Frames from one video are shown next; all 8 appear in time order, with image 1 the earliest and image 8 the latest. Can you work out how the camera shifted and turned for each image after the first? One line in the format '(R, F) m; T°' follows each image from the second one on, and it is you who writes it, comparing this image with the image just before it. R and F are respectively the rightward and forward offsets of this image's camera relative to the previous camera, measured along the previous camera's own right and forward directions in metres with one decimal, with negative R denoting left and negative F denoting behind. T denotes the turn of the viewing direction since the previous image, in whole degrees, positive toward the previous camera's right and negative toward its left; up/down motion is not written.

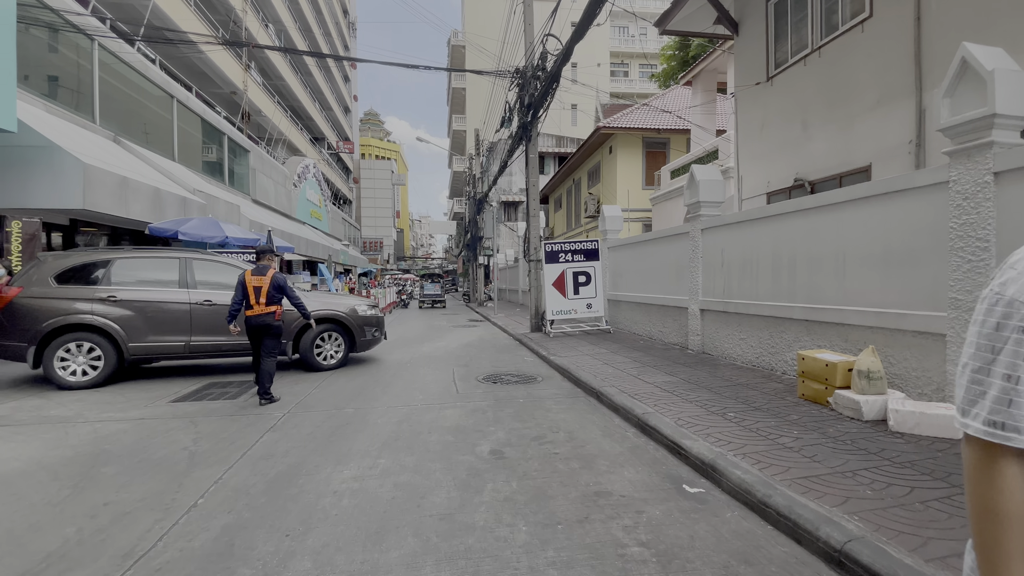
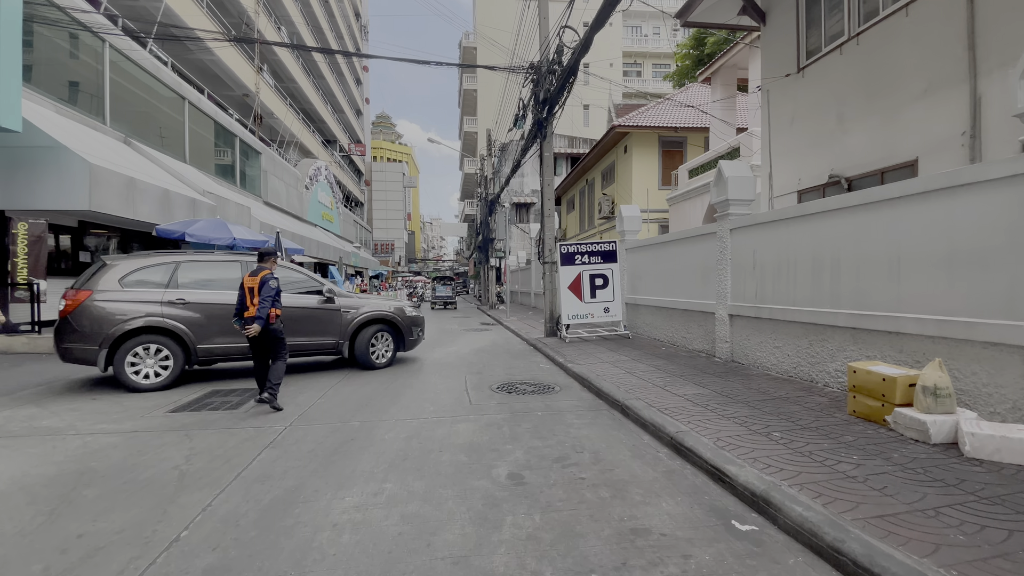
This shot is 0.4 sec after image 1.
(-0.1, +0.5) m; -1°
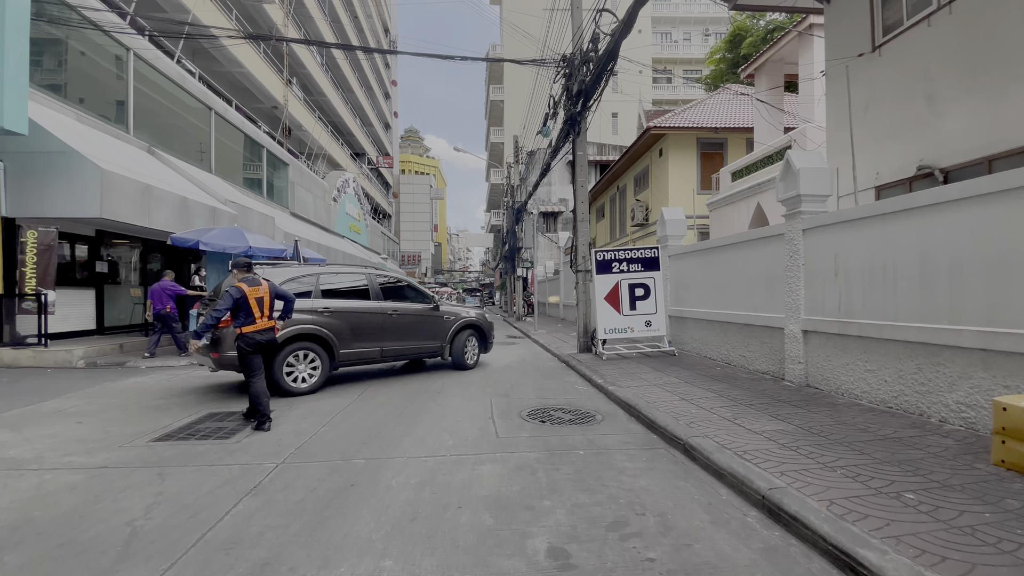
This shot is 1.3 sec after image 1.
(-0.1, +1.0) m; -3°
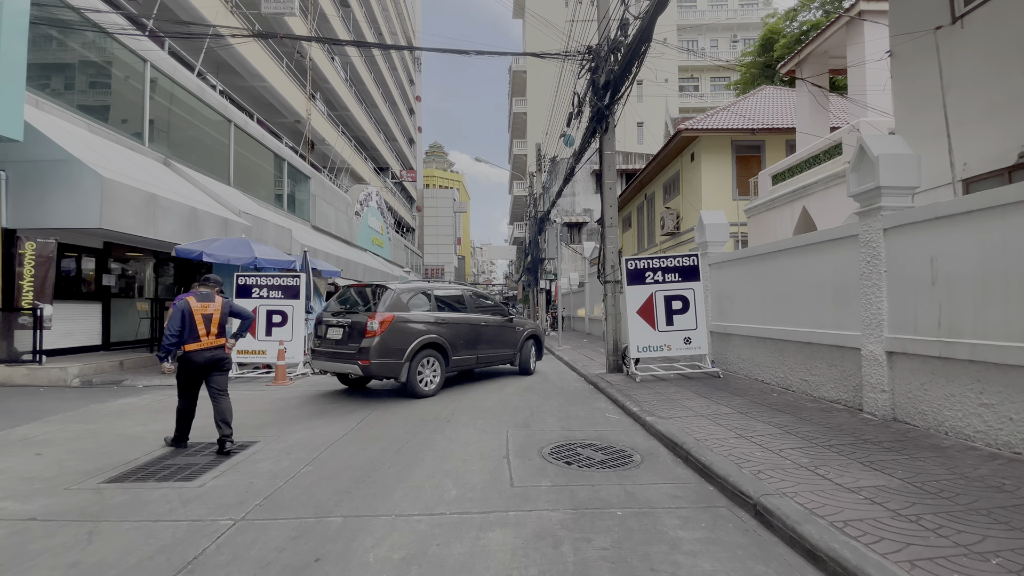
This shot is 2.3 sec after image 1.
(+0.1, +1.0) m; -3°
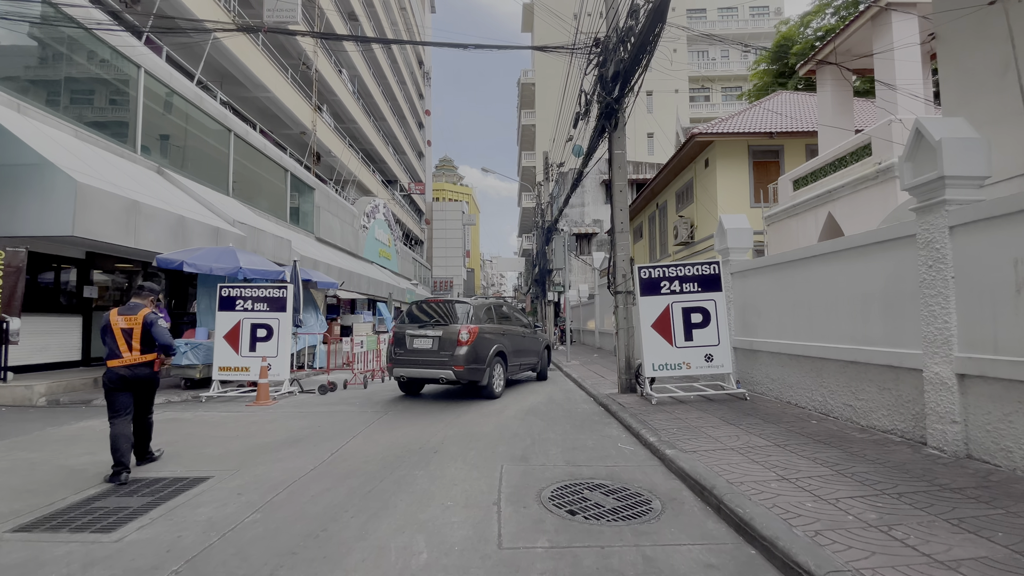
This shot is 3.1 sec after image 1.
(+0.2, +0.8) m; -1°
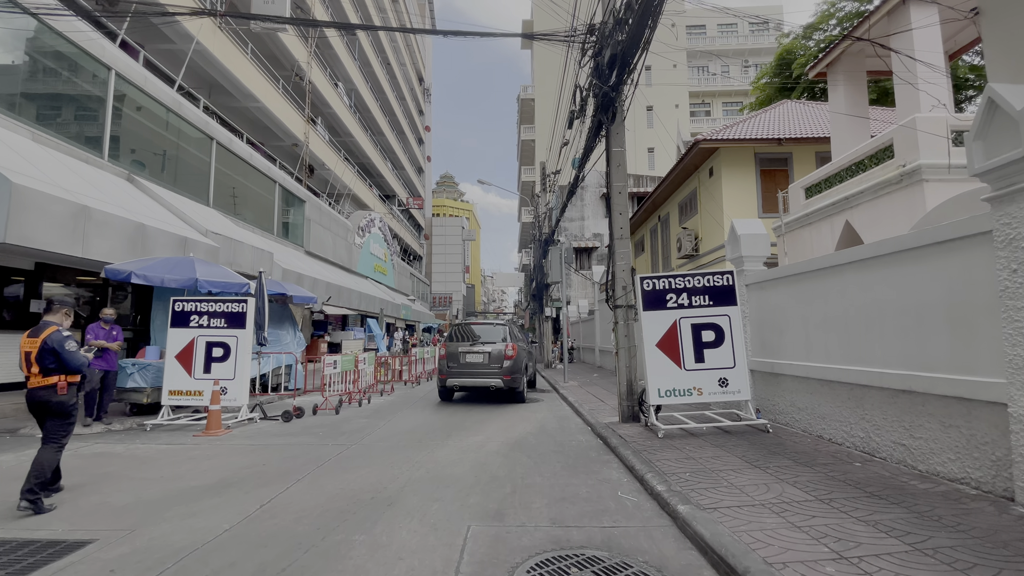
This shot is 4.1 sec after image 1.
(+0.3, +1.0) m; 0°
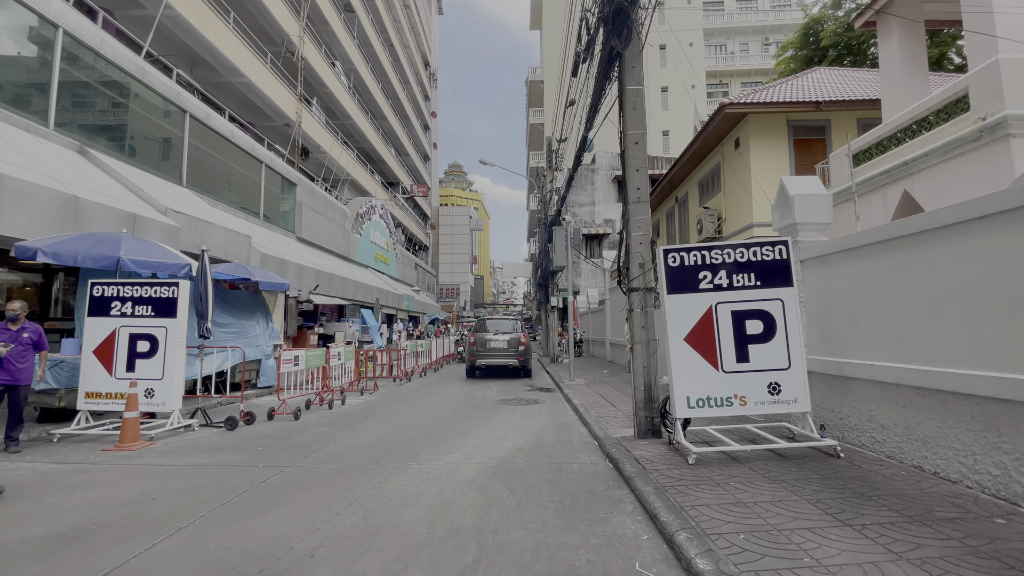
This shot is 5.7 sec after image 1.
(+0.3, +1.6) m; -1°
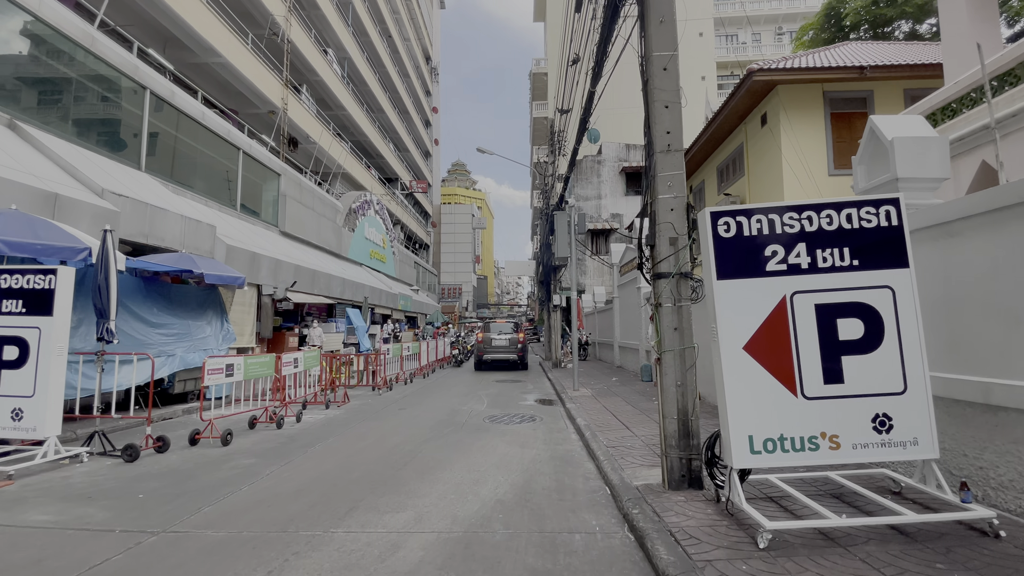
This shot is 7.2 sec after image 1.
(+0.3, +1.7) m; -1°
